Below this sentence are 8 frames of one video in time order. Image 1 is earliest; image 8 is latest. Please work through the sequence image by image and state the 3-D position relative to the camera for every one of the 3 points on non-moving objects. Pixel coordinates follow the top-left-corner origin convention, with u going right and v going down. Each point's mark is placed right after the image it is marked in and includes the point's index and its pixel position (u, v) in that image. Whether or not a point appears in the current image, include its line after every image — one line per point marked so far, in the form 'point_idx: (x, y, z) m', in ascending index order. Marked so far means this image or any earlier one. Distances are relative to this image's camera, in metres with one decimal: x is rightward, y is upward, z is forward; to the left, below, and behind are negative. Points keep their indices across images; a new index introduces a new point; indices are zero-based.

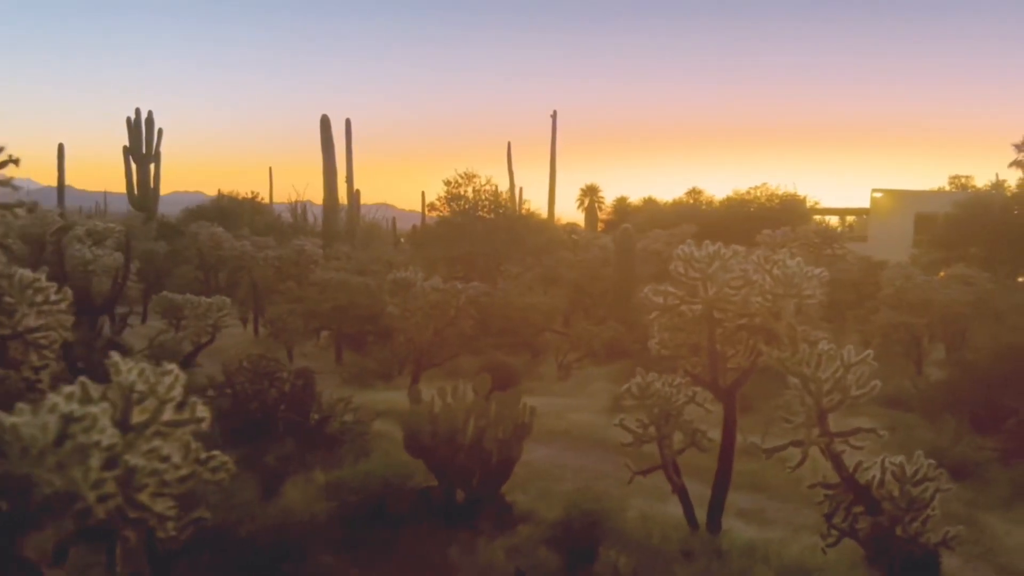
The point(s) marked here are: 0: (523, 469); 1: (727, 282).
0: (+0.2, -2.6, +13.0) m
1: (+2.4, +0.1, +10.1) m
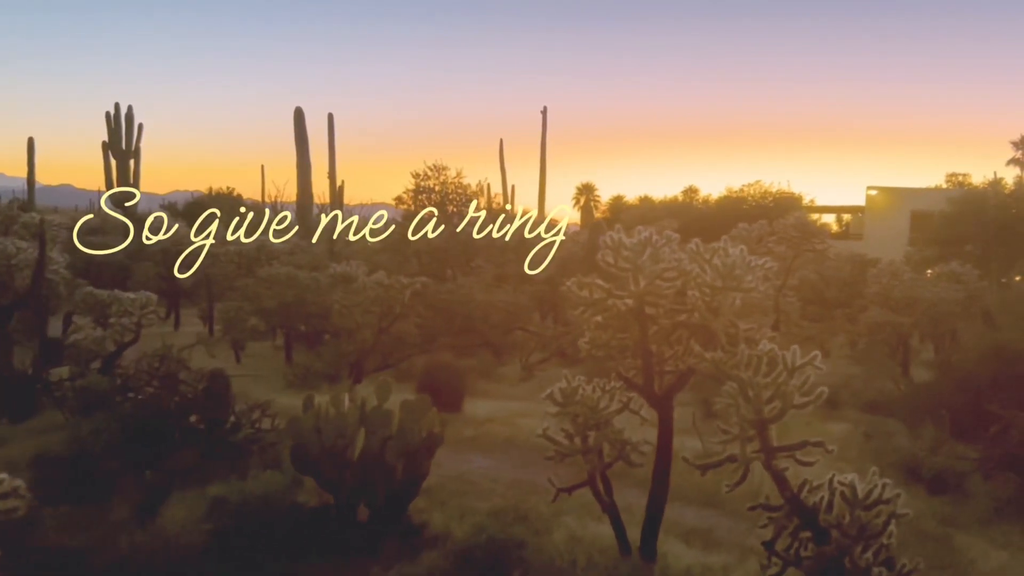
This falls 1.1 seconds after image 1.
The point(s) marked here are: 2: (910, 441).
0: (-0.8, -2.6, +11.7) m
1: (+1.5, +0.1, +8.8) m
2: (+6.9, -2.7, +15.4) m
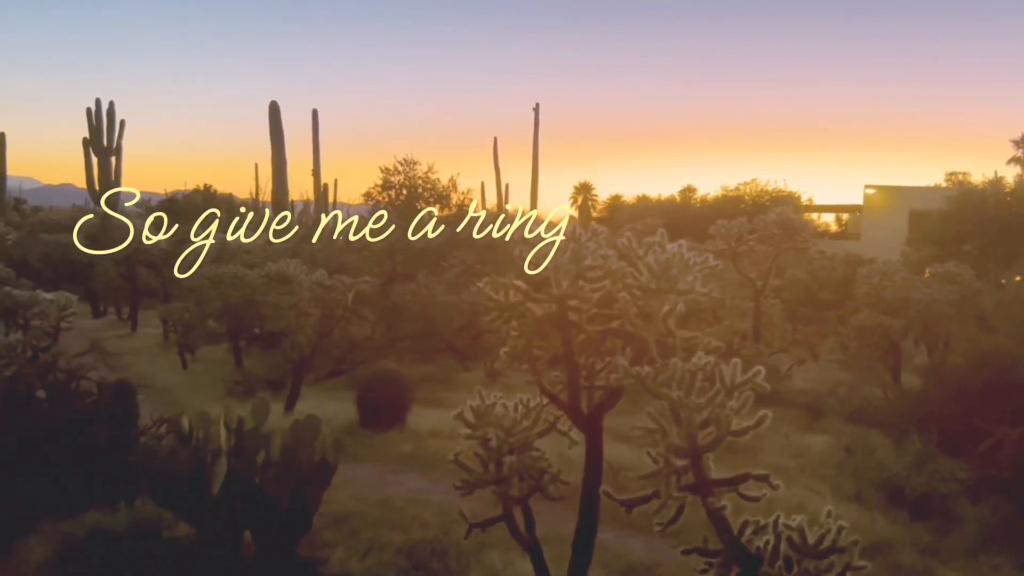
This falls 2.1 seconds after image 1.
0: (-1.7, -2.6, +10.4) m
1: (+0.6, +0.1, +7.5) m
2: (+6.0, -2.7, +14.1) m
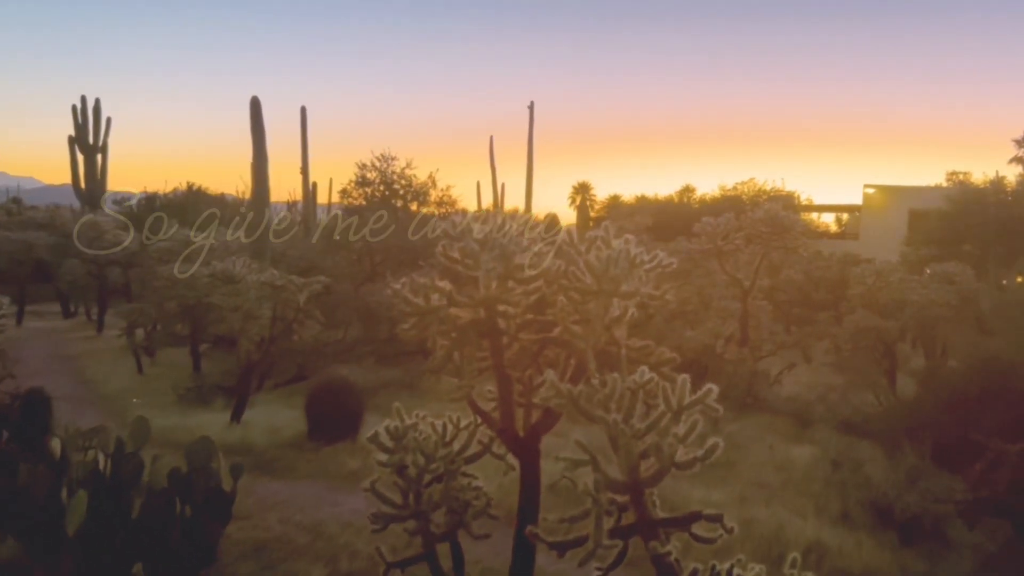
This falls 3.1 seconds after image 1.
0: (-2.3, -2.6, +9.4) m
1: (0.0, +0.1, +6.5) m
2: (+5.5, -2.7, +13.1) m
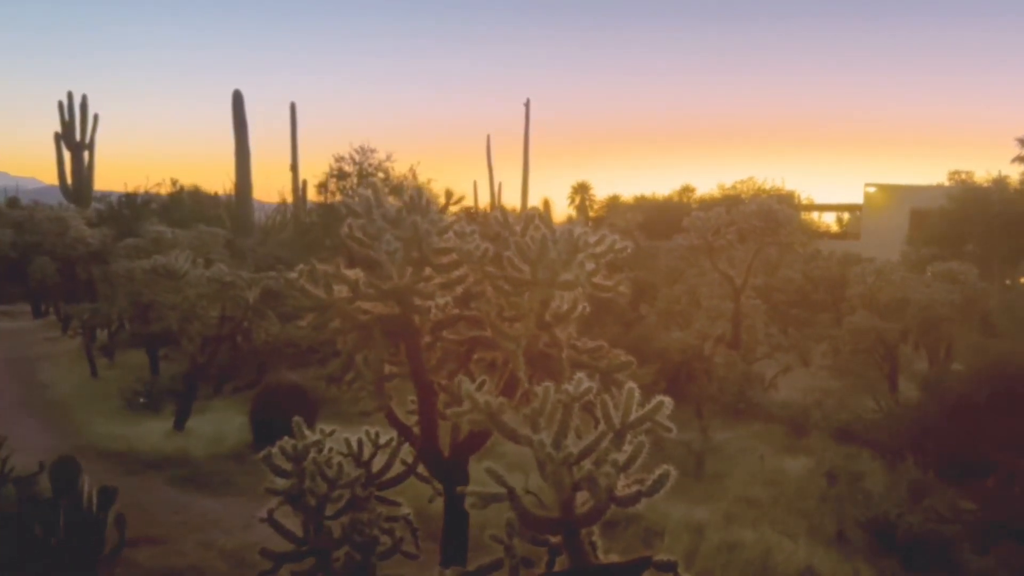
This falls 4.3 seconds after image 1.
0: (-2.7, -2.5, +8.2) m
1: (-0.5, +0.2, +5.3) m
2: (+5.0, -2.6, +11.9) m
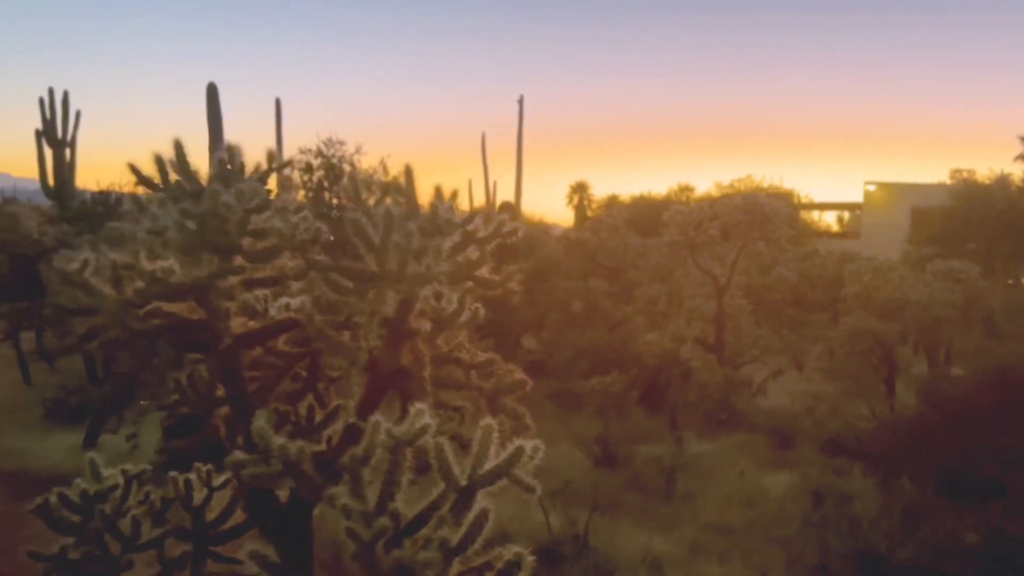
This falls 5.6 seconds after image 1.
0: (-3.4, -2.5, +6.8) m
1: (-1.2, +0.2, +3.9) m
2: (+4.3, -2.6, +10.5) m
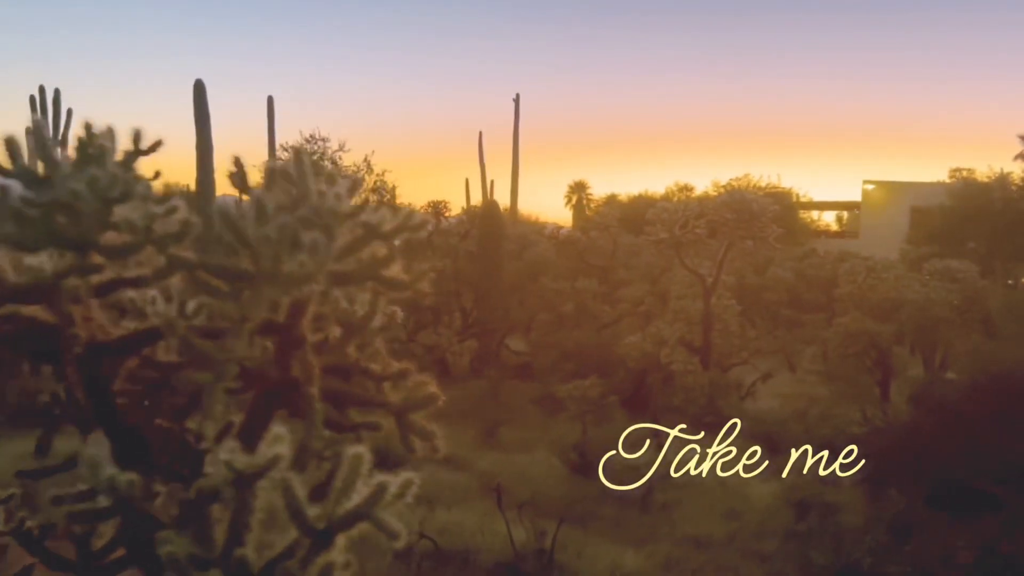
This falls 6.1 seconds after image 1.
0: (-3.8, -2.5, +6.3) m
1: (-1.5, +0.2, +3.4) m
2: (+3.9, -2.6, +10.0) m
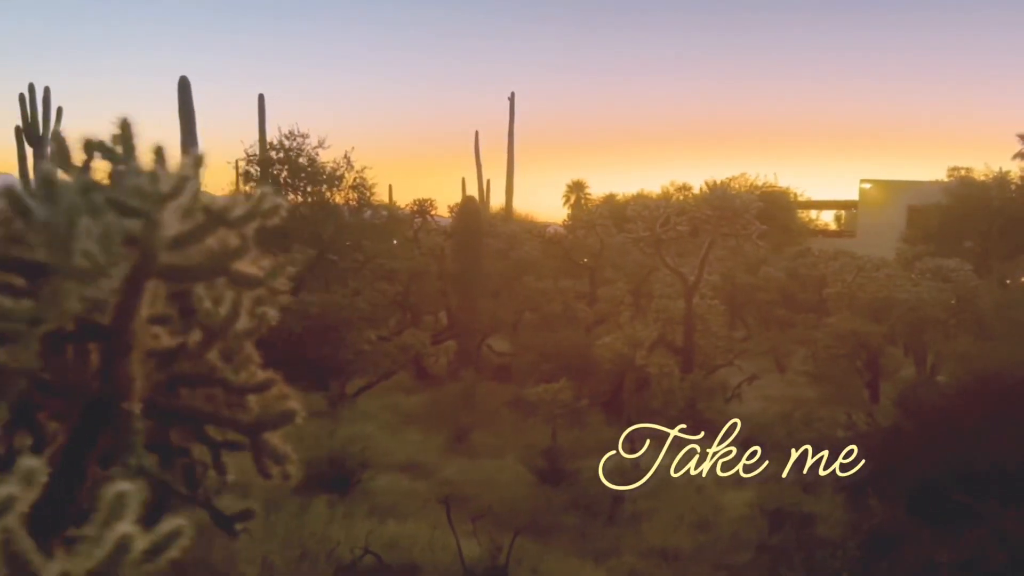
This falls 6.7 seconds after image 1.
0: (-4.2, -2.5, +5.8) m
1: (-2.0, +0.2, +2.9) m
2: (+3.5, -2.6, +9.5) m
